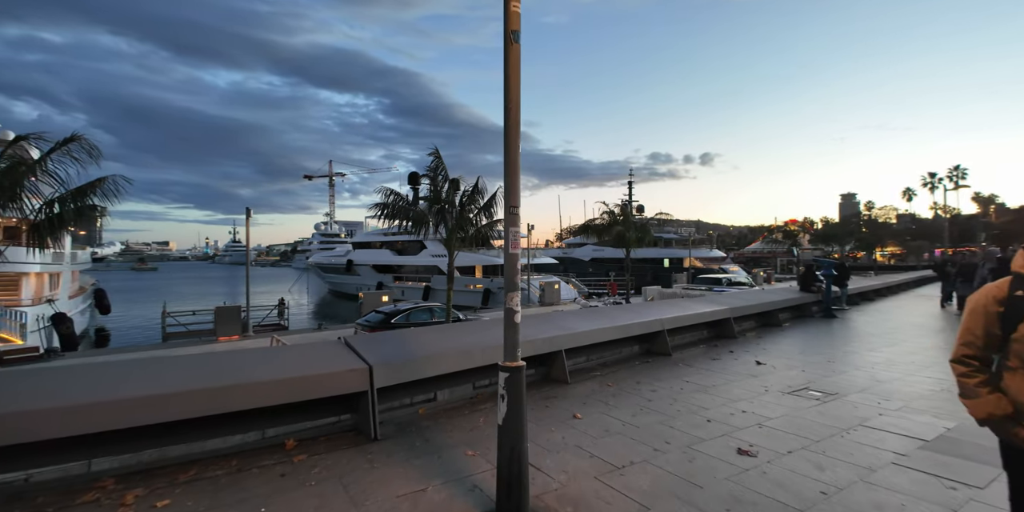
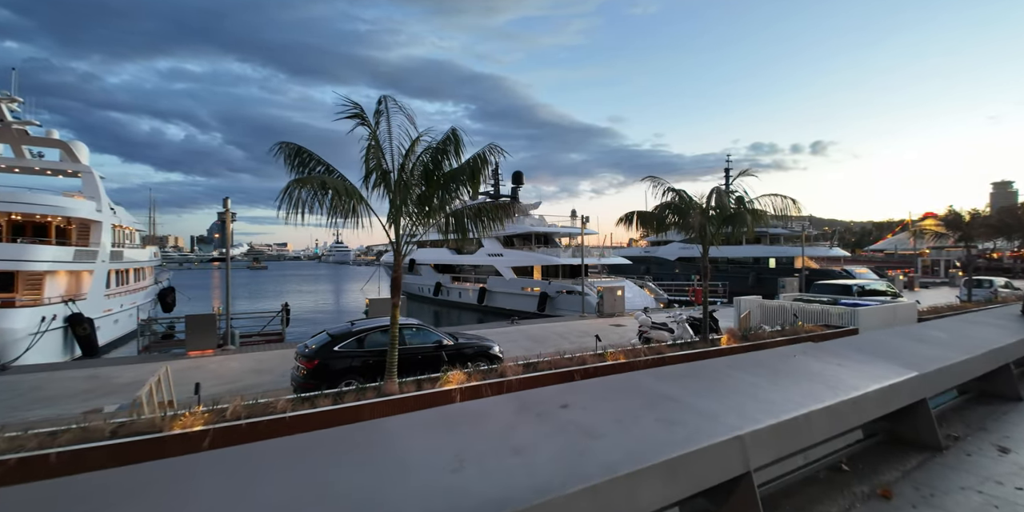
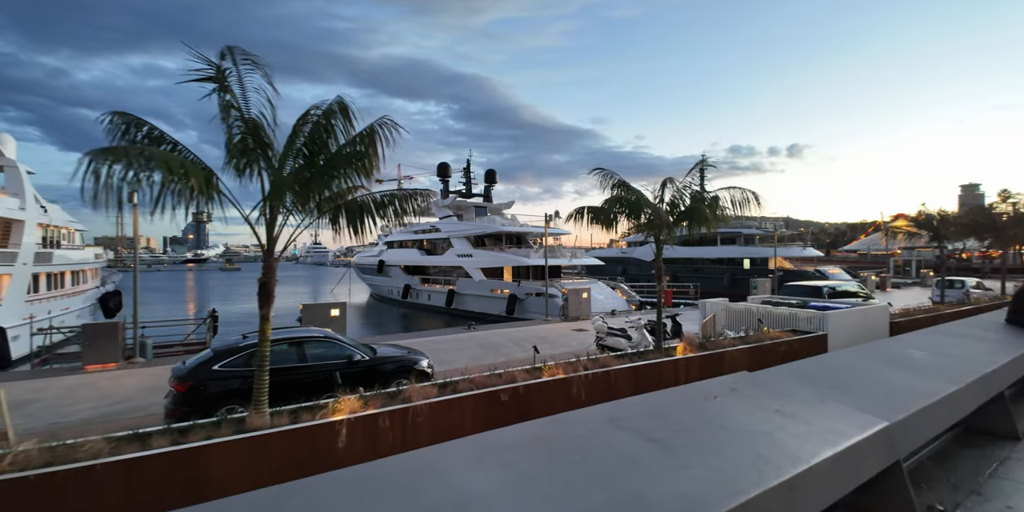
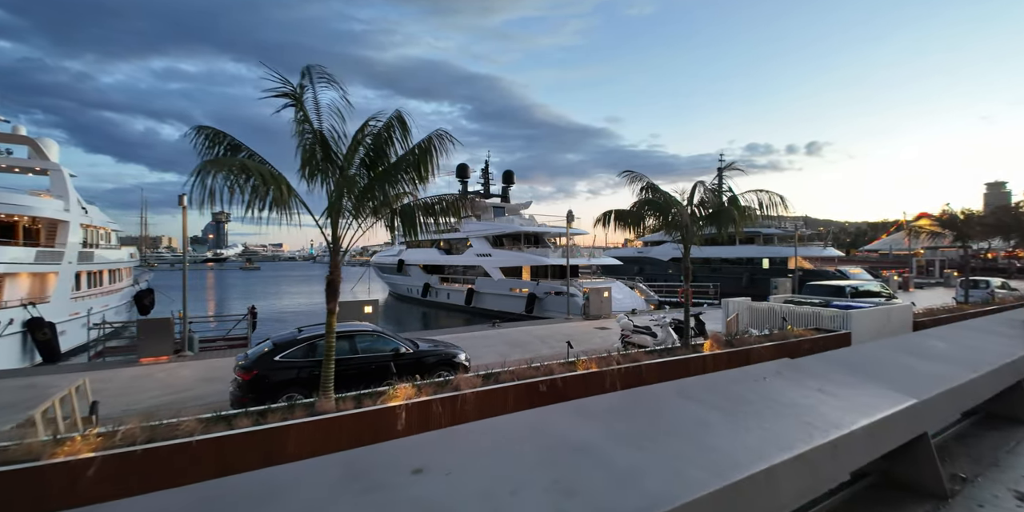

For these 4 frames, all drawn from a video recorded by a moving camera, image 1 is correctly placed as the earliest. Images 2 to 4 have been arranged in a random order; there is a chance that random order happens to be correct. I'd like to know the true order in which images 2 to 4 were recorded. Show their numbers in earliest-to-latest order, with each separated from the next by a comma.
2, 4, 3
